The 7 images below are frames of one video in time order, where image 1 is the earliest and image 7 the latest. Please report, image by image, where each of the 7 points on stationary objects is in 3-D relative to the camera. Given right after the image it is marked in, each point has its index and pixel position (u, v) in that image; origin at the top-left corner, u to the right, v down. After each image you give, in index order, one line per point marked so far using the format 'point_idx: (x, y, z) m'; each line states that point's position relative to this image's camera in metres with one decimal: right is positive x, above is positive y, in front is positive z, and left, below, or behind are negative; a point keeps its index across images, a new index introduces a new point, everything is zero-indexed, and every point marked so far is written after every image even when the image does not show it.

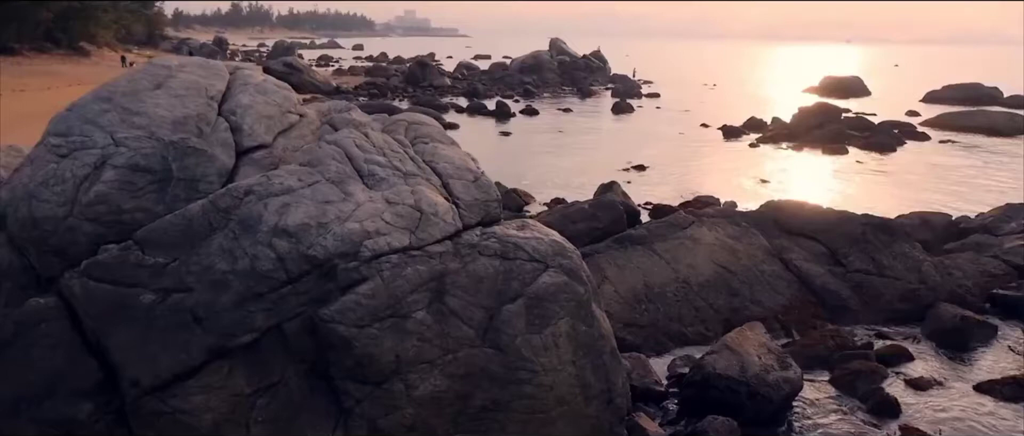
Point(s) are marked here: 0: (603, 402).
0: (+0.8, -1.5, +6.1) m
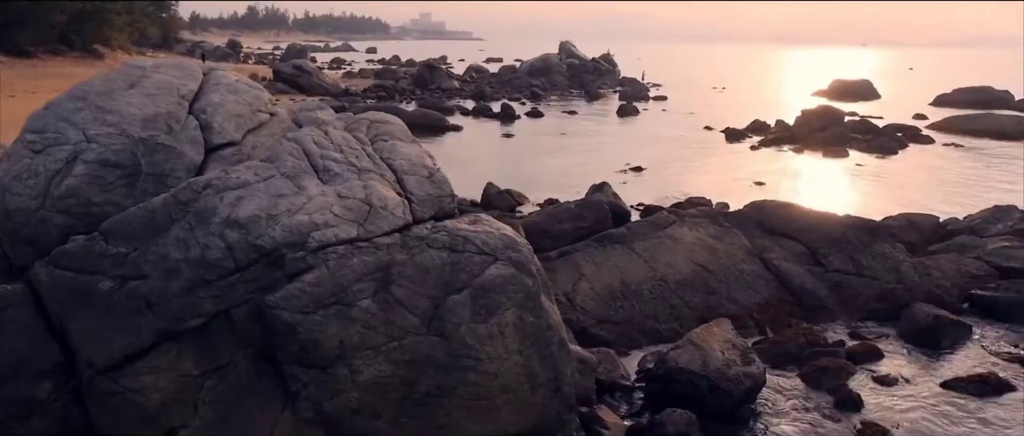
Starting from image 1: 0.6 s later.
0: (+0.3, -1.5, +6.3) m
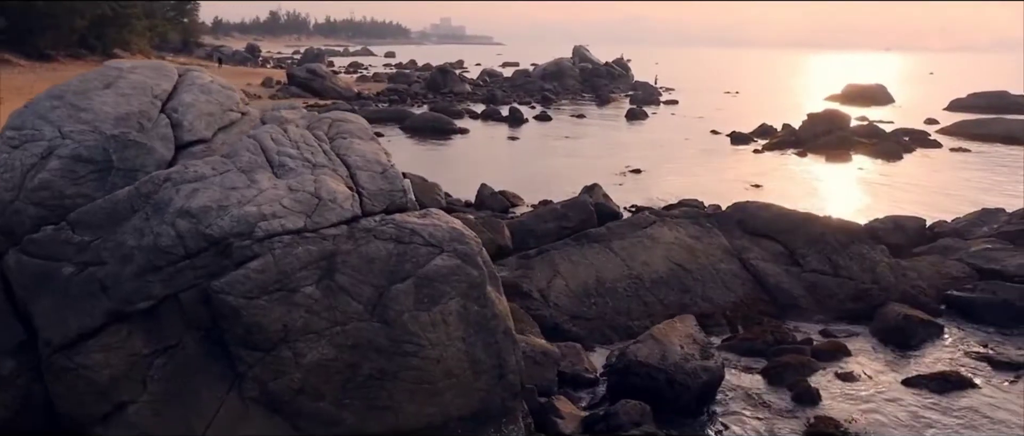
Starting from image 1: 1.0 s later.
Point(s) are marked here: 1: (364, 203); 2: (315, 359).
0: (-0.2, -1.4, +6.6) m
1: (-1.3, +0.1, +6.6) m
2: (-1.5, -1.1, +5.9) m
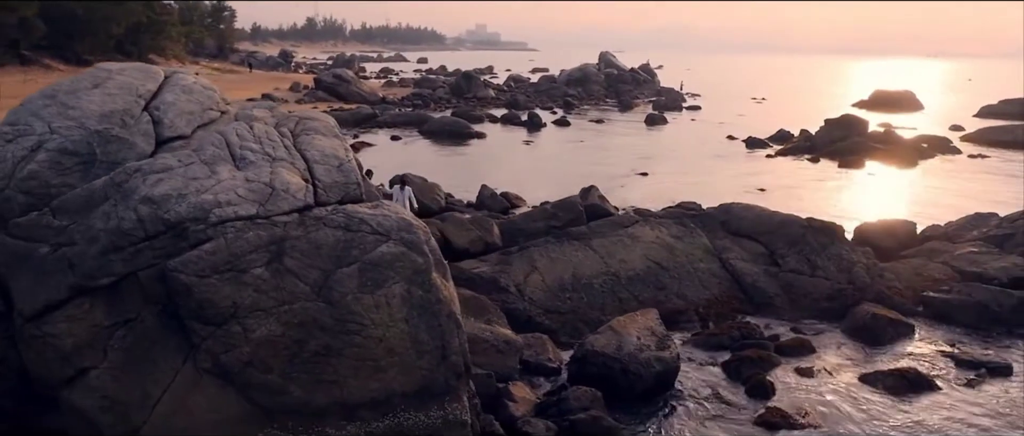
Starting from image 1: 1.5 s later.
0: (-0.7, -1.3, +7.1) m
1: (-1.8, +0.2, +7.1) m
2: (-2.1, -1.0, +6.4) m
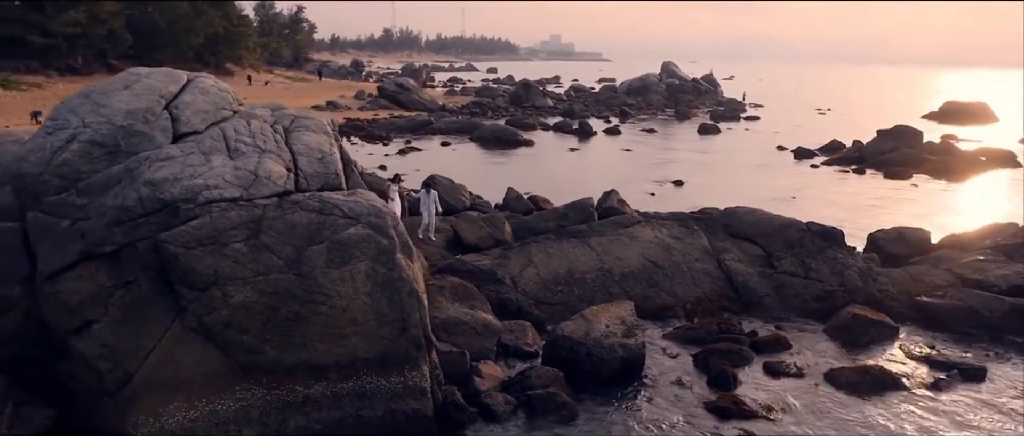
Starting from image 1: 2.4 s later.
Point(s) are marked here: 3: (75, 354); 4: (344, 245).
0: (-1.2, -1.2, +8.0) m
1: (-2.3, +0.4, +8.2) m
2: (-2.7, -0.8, +7.5) m
3: (-4.2, -1.3, +7.3) m
4: (-1.7, -0.3, +7.9) m
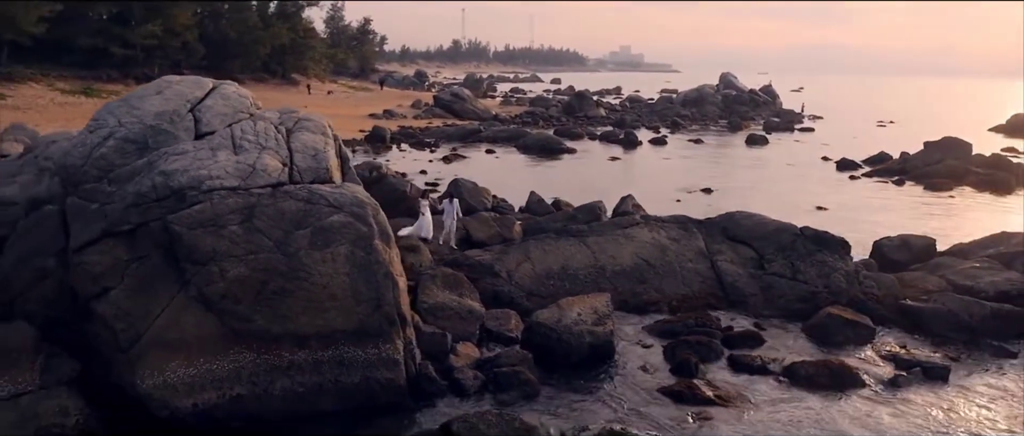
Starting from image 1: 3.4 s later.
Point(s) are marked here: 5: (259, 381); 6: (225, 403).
0: (-1.7, -1.0, +9.0) m
1: (-2.7, +0.5, +9.3) m
2: (-3.2, -0.6, +8.7) m
3: (-4.7, -1.1, +8.6) m
4: (-2.2, -0.1, +9.0) m
5: (-2.9, -1.9, +8.7) m
6: (-3.2, -2.1, +8.5) m
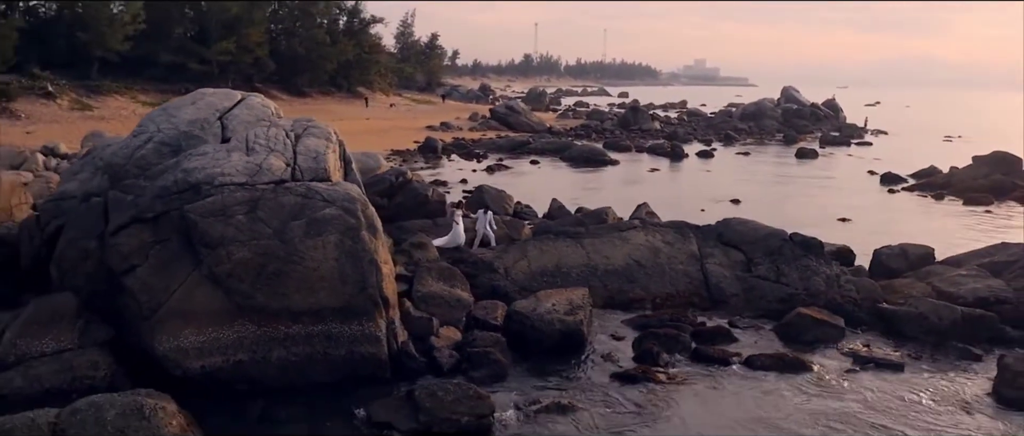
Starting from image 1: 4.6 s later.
0: (-2.2, -1.0, +10.4) m
1: (-3.1, +0.6, +10.8) m
2: (-3.7, -0.5, +10.2) m
3: (-5.2, -1.0, +10.2) m
4: (-2.7, 0.0, +10.4) m
5: (-3.4, -1.8, +10.2) m
6: (-3.8, -2.0, +10.0) m
